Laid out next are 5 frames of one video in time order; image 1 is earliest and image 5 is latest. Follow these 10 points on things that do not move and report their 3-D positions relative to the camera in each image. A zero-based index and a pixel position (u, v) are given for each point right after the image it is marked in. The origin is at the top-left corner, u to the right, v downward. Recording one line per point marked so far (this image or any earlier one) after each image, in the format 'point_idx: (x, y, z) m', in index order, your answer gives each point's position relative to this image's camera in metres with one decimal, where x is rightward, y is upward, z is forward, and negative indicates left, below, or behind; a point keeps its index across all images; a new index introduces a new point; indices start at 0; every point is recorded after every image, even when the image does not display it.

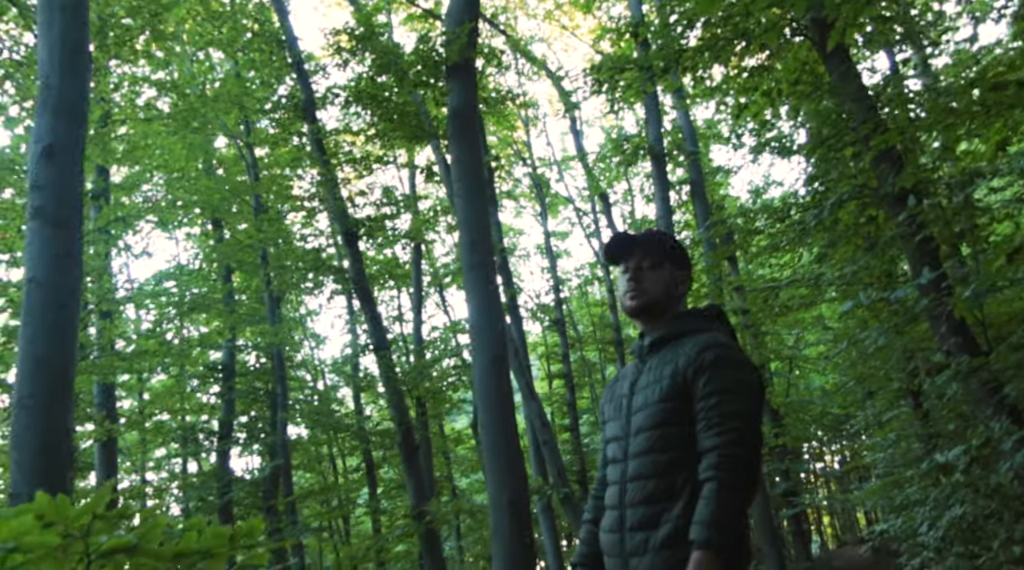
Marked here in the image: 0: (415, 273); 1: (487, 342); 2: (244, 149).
0: (-2.3, +0.3, +19.9) m
1: (-0.2, -0.4, +6.5) m
2: (-5.8, +3.0, +18.6) m
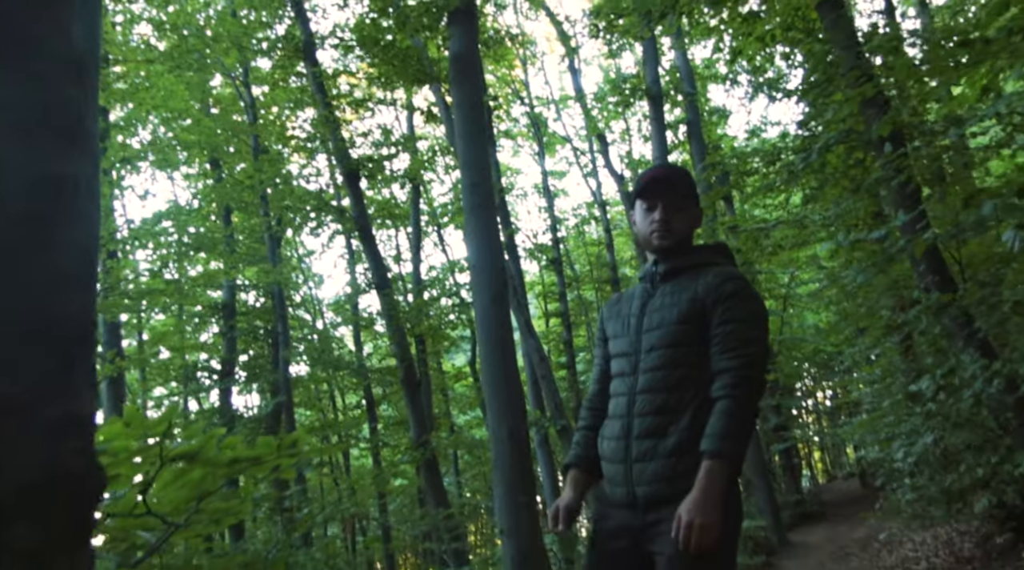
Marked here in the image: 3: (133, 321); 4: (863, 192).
0: (-2.3, +1.7, +20.1) m
1: (-0.2, 0.0, +6.7) m
2: (-5.9, +4.3, +18.6) m
3: (-7.5, -0.7, +17.0) m
4: (+2.7, +0.7, +6.6) m
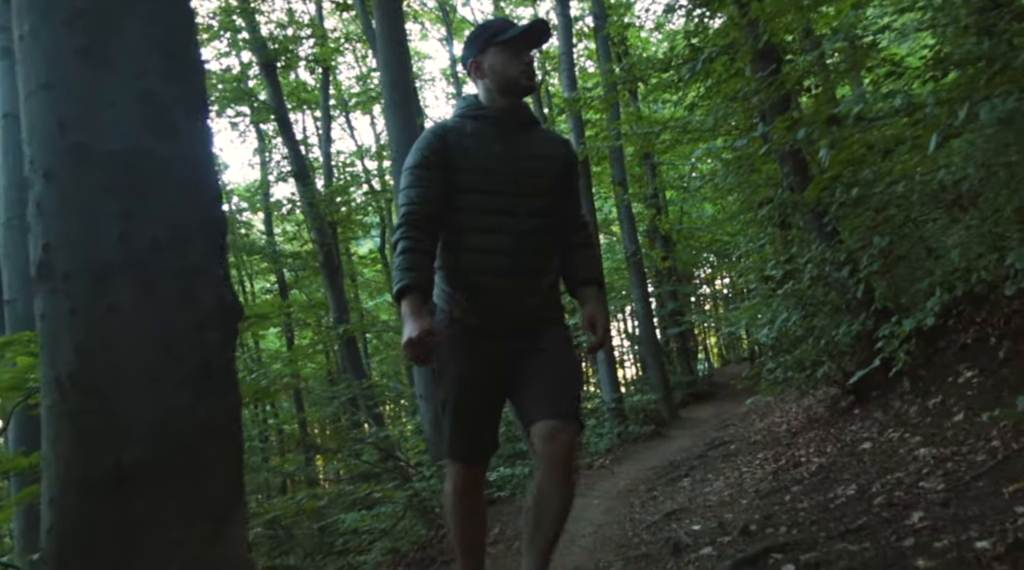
0: (-4.4, +4.3, +20.1) m
1: (-0.9, +1.0, +7.4) m
2: (-7.7, +6.7, +18.0) m
3: (-9.3, +1.6, +16.8) m
4: (+2.0, +1.6, +7.5) m
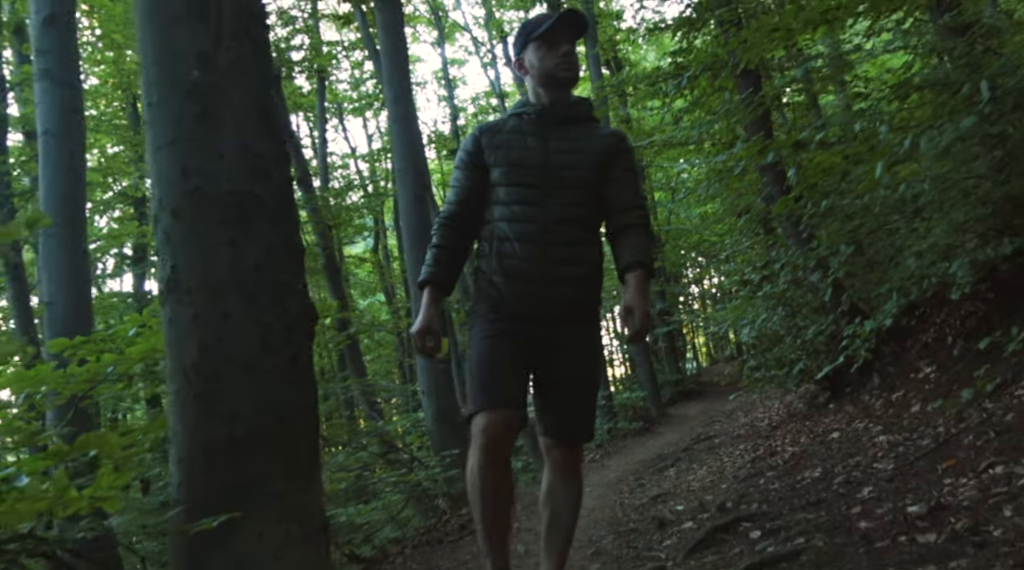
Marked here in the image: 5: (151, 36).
0: (-4.6, +4.3, +20.6) m
1: (-0.9, +0.9, +7.9) m
2: (-7.9, +6.7, +18.4) m
3: (-9.4, +1.6, +17.2) m
4: (+2.0, +1.6, +8.0) m
5: (-1.0, +0.7, +2.3) m
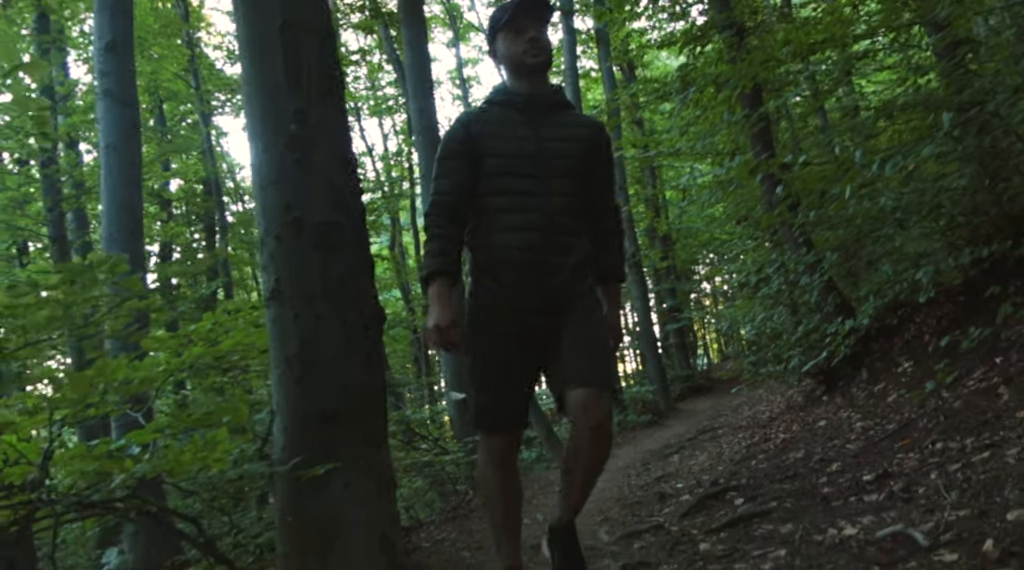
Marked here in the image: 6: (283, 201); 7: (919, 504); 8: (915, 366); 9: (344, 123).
0: (-4.2, +4.4, +21.3) m
1: (-0.7, +0.9, +8.6) m
2: (-7.6, +6.8, +19.1) m
3: (-9.1, +1.6, +18.0) m
4: (+2.2, +1.6, +8.7) m
5: (-0.9, +0.7, +3.0) m
6: (-0.8, +0.3, +2.9) m
7: (+1.4, -0.8, +3.0) m
8: (+3.1, -0.6, +6.5) m
9: (-0.6, +0.6, +3.1) m
